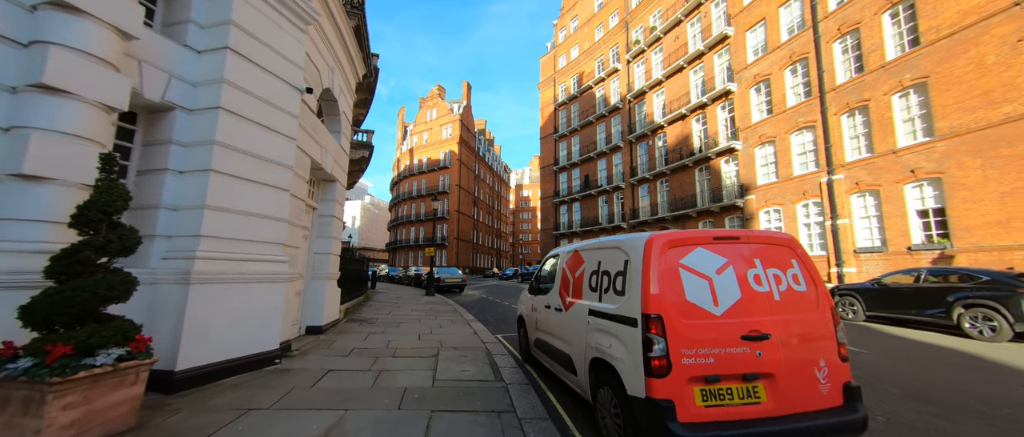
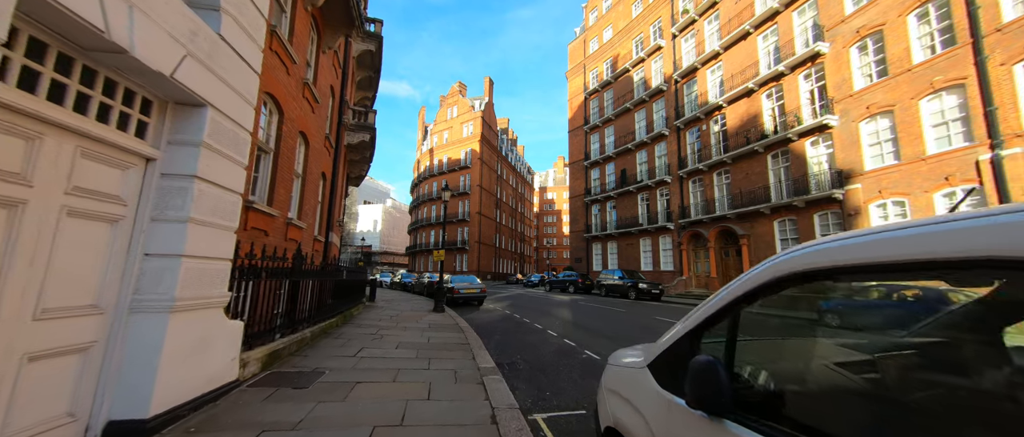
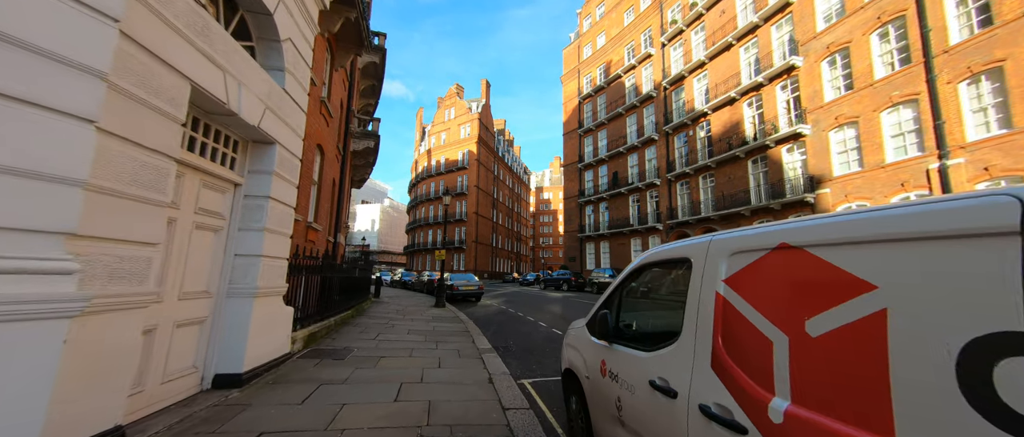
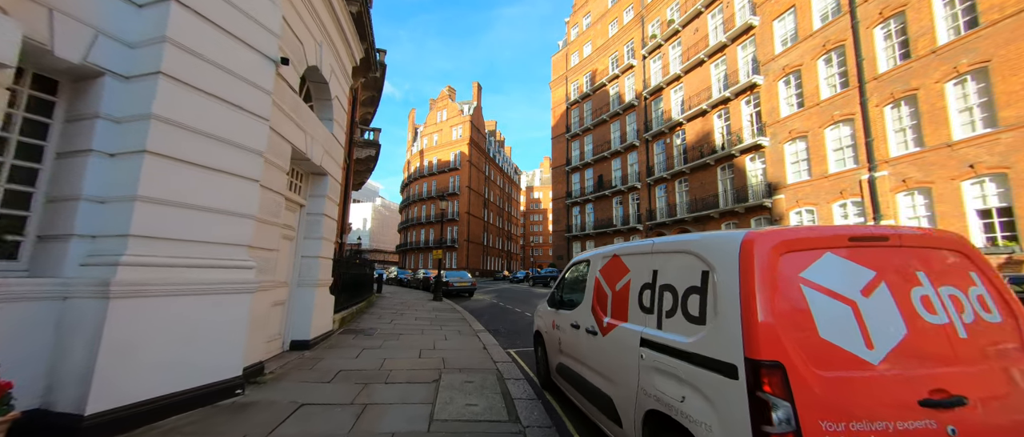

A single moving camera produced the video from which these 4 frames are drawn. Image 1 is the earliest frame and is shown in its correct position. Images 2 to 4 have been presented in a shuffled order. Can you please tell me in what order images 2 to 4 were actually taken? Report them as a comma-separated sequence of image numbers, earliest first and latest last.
4, 3, 2
